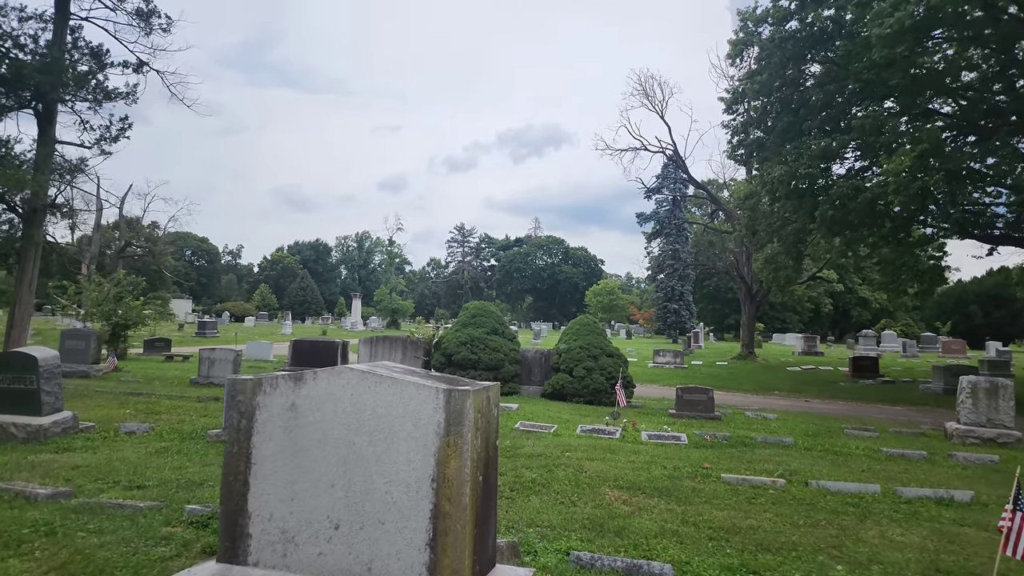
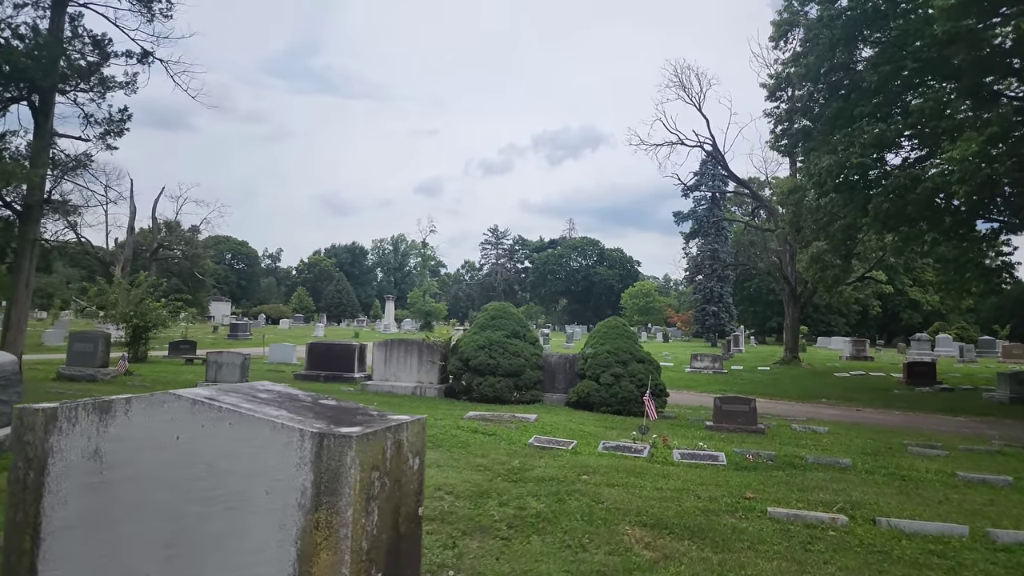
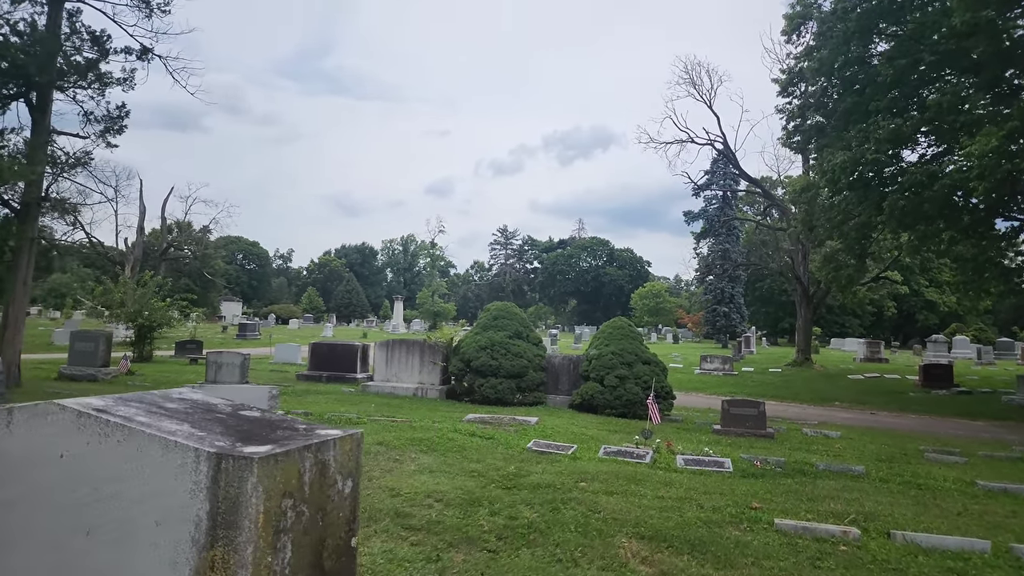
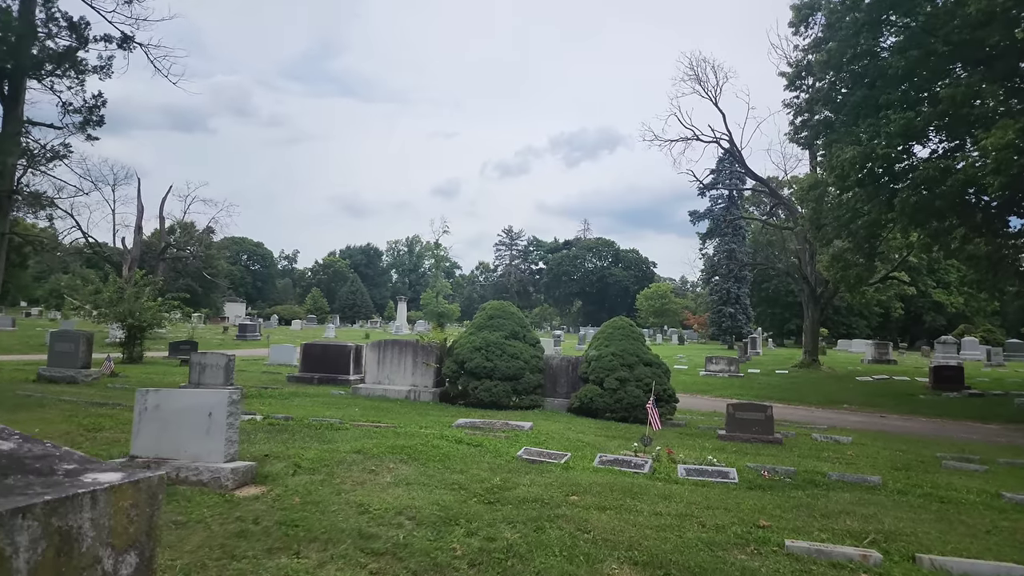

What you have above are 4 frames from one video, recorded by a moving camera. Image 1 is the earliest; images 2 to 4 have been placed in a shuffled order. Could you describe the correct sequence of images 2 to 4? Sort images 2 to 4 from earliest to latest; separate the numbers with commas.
2, 3, 4
